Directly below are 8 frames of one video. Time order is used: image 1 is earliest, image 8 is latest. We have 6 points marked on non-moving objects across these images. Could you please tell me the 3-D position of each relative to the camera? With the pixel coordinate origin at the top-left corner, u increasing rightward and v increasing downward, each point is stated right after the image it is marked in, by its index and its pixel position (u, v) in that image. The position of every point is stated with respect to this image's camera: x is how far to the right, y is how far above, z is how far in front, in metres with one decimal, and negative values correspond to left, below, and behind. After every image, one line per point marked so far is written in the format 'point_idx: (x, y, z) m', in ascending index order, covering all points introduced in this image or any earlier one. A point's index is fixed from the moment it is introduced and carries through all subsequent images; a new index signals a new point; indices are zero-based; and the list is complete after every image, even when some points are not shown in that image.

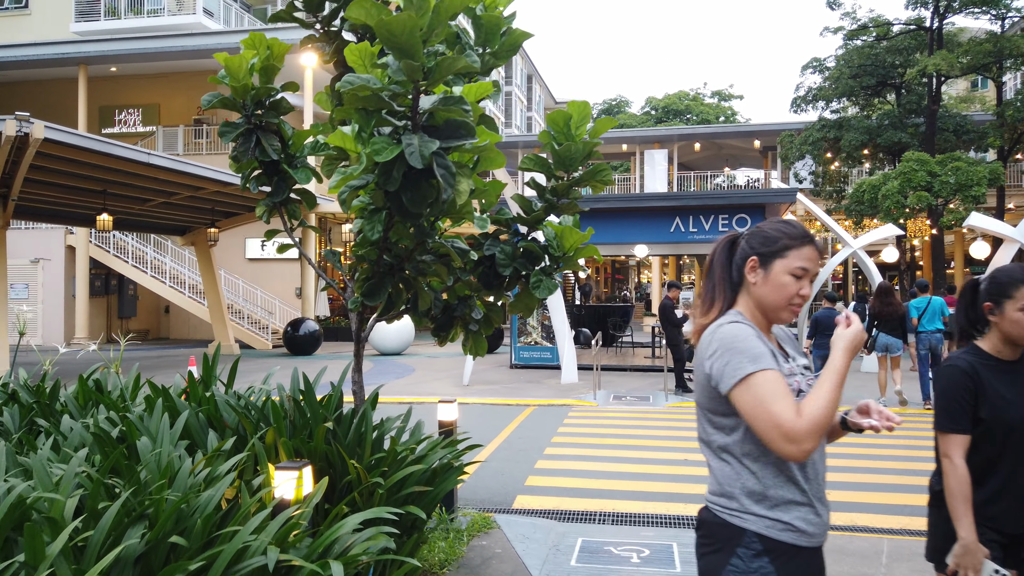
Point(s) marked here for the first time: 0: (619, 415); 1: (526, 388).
0: (+1.5, -1.7, +10.4) m
1: (+0.2, -1.7, +12.9) m
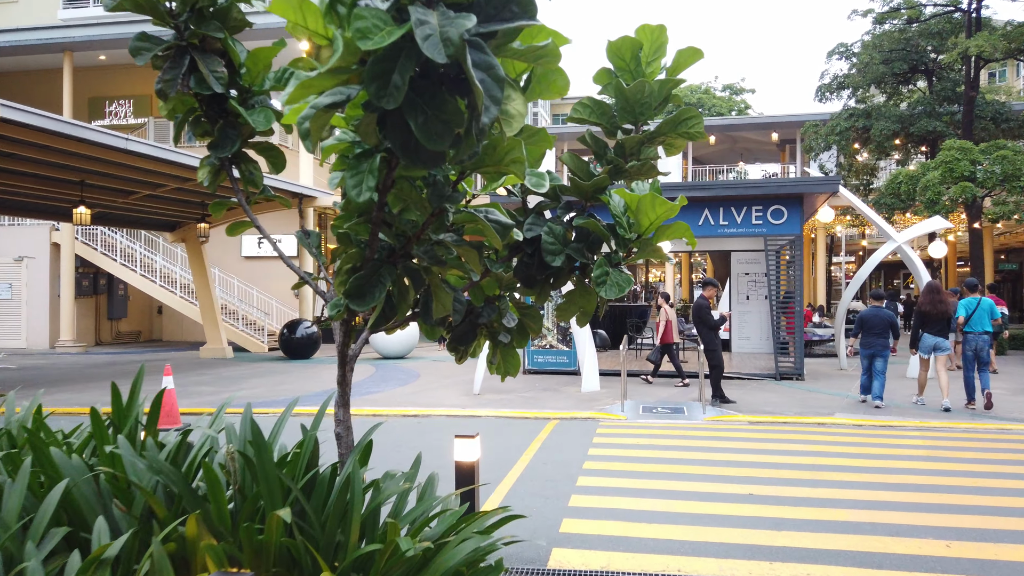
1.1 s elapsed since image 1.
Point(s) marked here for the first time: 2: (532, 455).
0: (+1.7, -1.7, +9.2) m
1: (+0.5, -1.7, +11.6) m
2: (+0.2, -1.6, +7.8) m
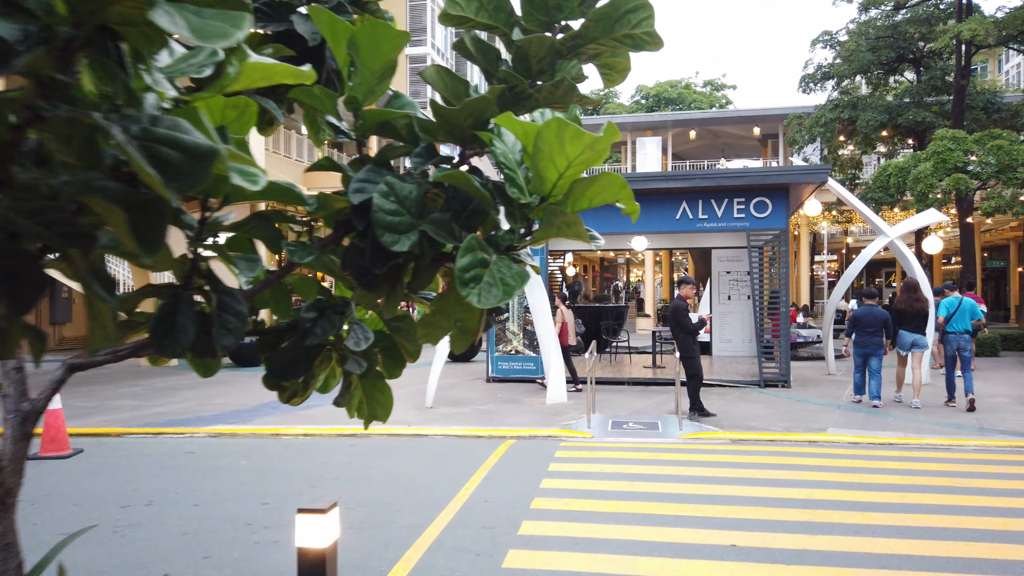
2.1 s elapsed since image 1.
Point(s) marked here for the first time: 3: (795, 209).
0: (+1.2, -1.7, +8.0) m
1: (-0.1, -1.7, +10.4) m
2: (-0.3, -1.6, +6.6) m
3: (+5.4, +1.5, +14.6) m
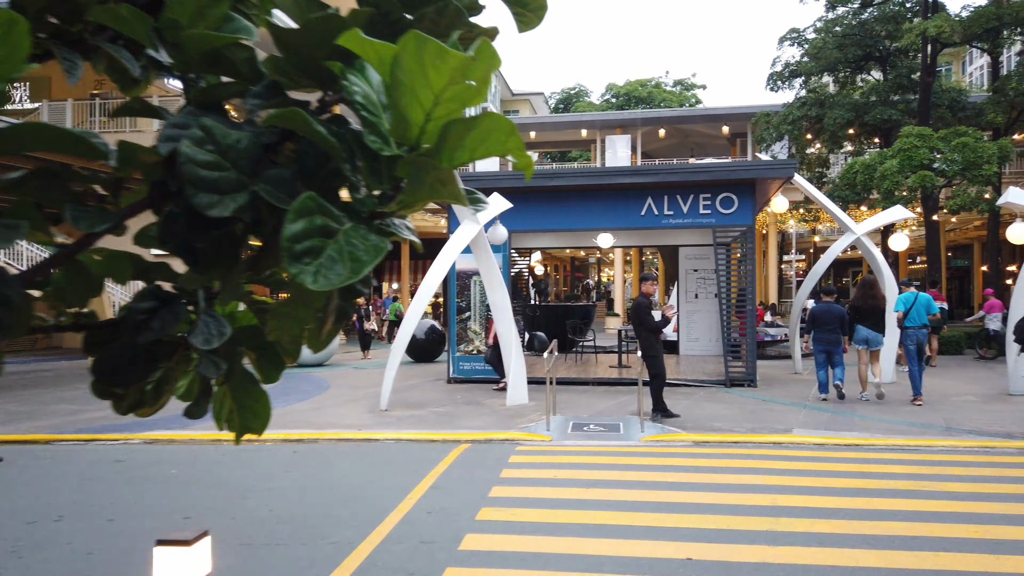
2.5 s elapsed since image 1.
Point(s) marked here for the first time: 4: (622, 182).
0: (+0.7, -1.7, +7.6) m
1: (-0.7, -1.6, +10.0) m
2: (-0.7, -1.6, +6.2) m
3: (+4.7, +1.6, +14.4) m
4: (+1.8, +1.7, +12.3) m
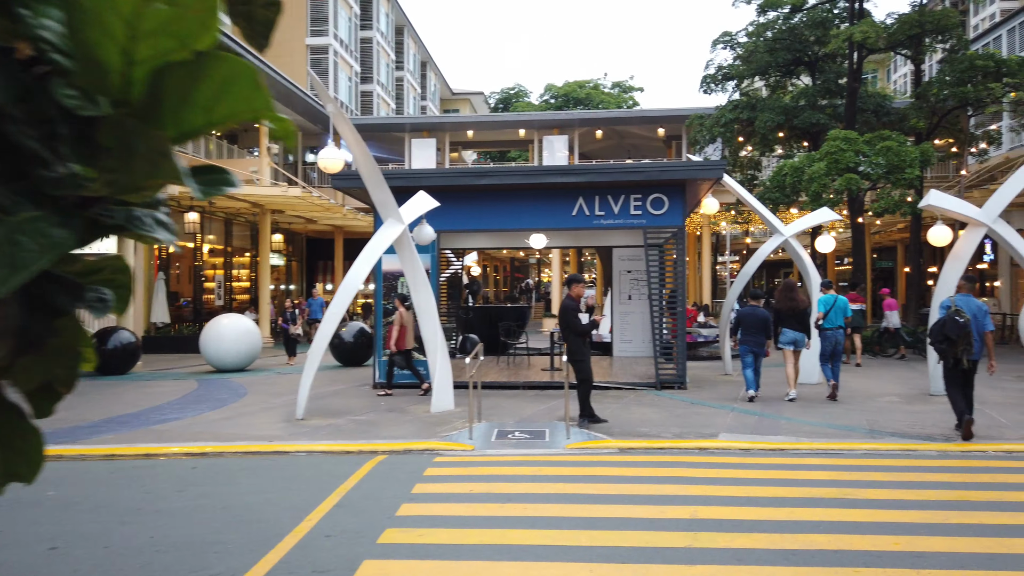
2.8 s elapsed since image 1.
0: (-0.1, -1.7, +7.3) m
1: (-1.7, -1.7, +9.6) m
2: (-1.4, -1.6, +5.7) m
3: (+3.4, +1.5, +14.3) m
4: (+0.6, +1.7, +12.1) m
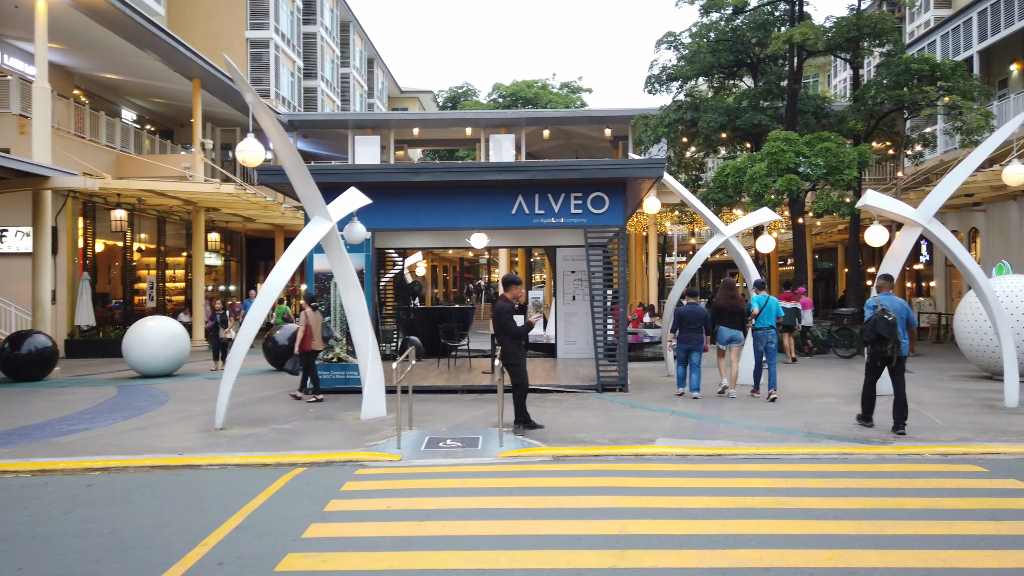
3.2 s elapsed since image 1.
0: (-0.7, -1.7, +6.9) m
1: (-2.5, -1.7, +9.0) m
2: (-1.9, -1.6, +5.3) m
3: (+2.3, +1.5, +14.1) m
4: (-0.3, +1.7, +11.7) m
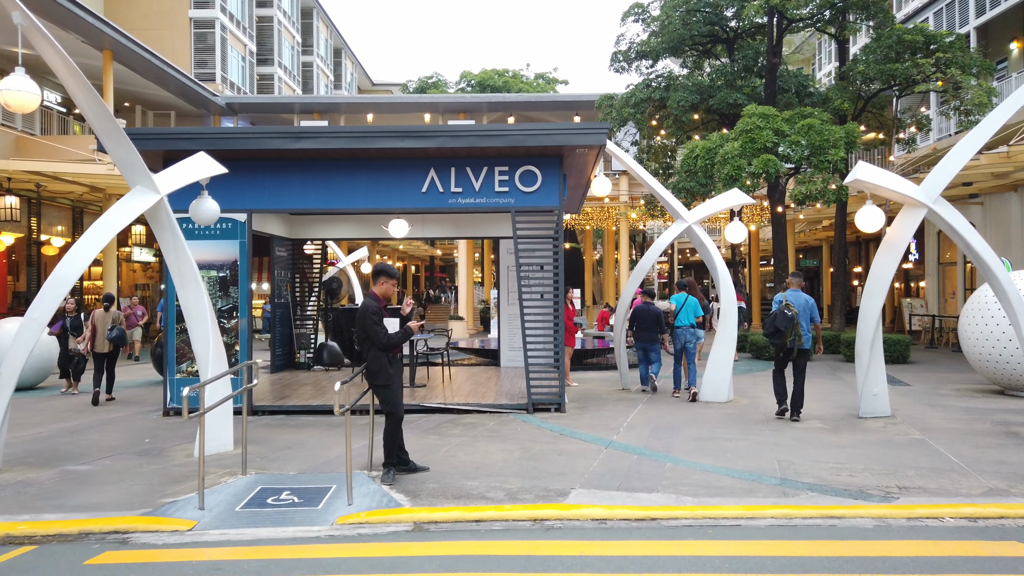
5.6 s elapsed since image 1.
0: (-1.8, -1.6, +4.6) m
1: (-3.6, -1.6, +6.7) m
2: (-3.0, -1.6, +2.9) m
3: (+1.1, +1.6, +11.9) m
4: (-1.5, +1.7, +9.4) m
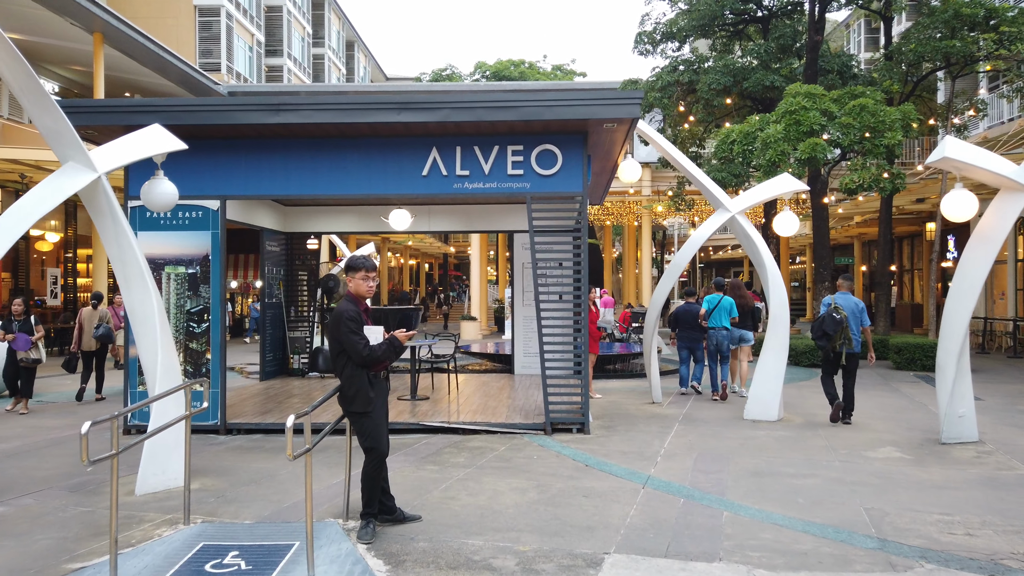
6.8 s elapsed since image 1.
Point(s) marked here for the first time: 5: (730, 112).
0: (-1.7, -1.6, +3.2) m
1: (-3.5, -1.6, +5.4) m
2: (-3.0, -1.6, +1.6) m
3: (+1.3, +1.6, +10.4) m
4: (-1.3, +1.8, +8.0) m
5: (+5.2, +4.2, +18.3) m
